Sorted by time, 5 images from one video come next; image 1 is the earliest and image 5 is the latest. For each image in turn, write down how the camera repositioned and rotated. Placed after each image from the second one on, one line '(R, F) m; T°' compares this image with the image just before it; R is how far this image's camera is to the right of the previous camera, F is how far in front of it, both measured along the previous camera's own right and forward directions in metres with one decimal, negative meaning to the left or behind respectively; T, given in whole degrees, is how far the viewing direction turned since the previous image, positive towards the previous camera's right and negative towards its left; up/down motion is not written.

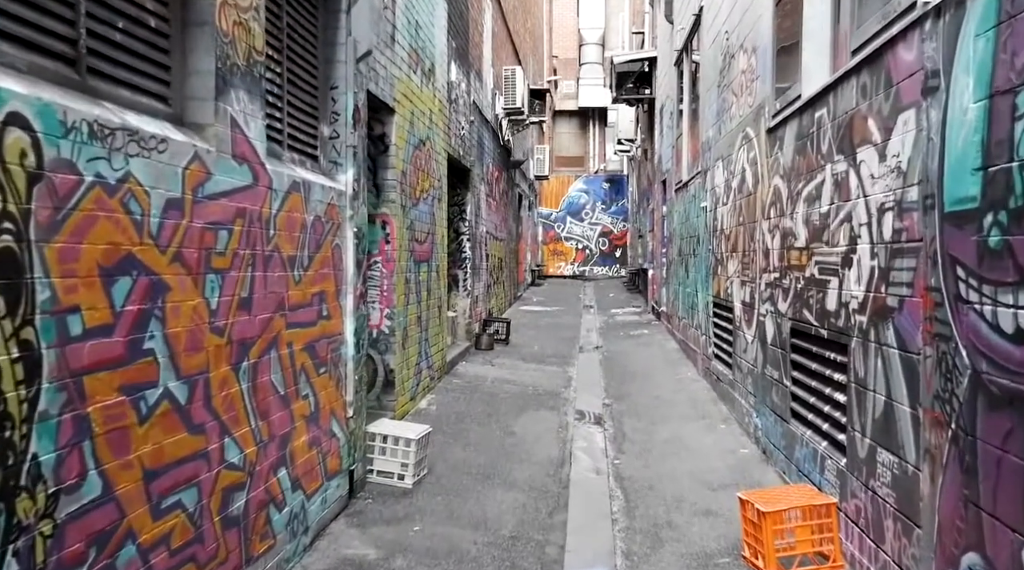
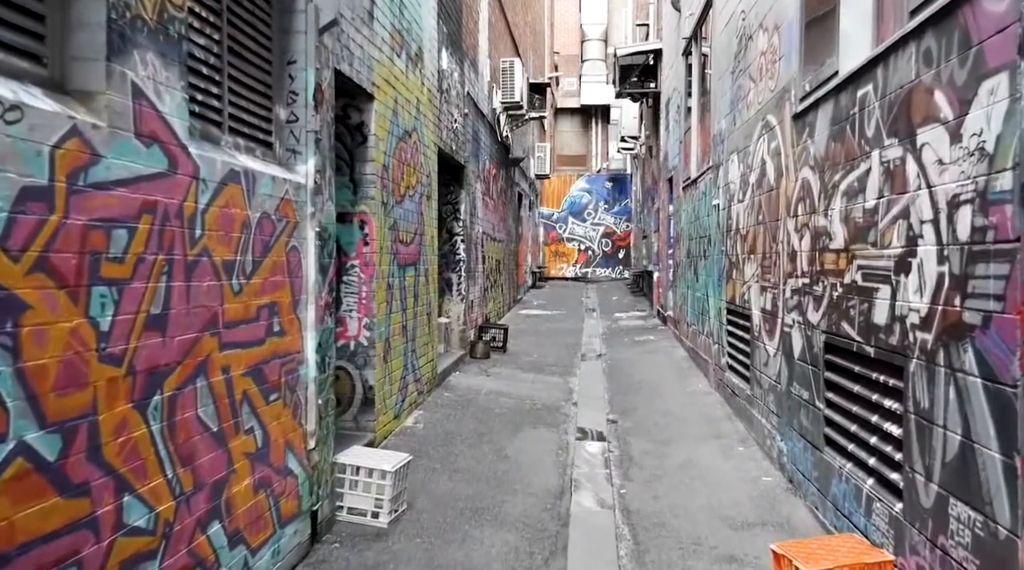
(+0.1, +0.6) m; 0°
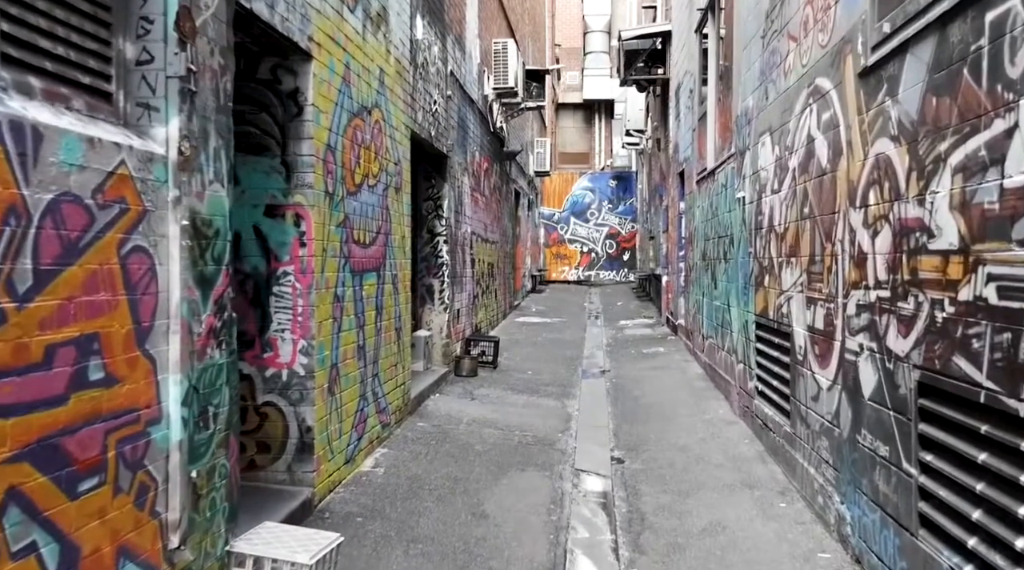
(+0.2, +1.2) m; 0°
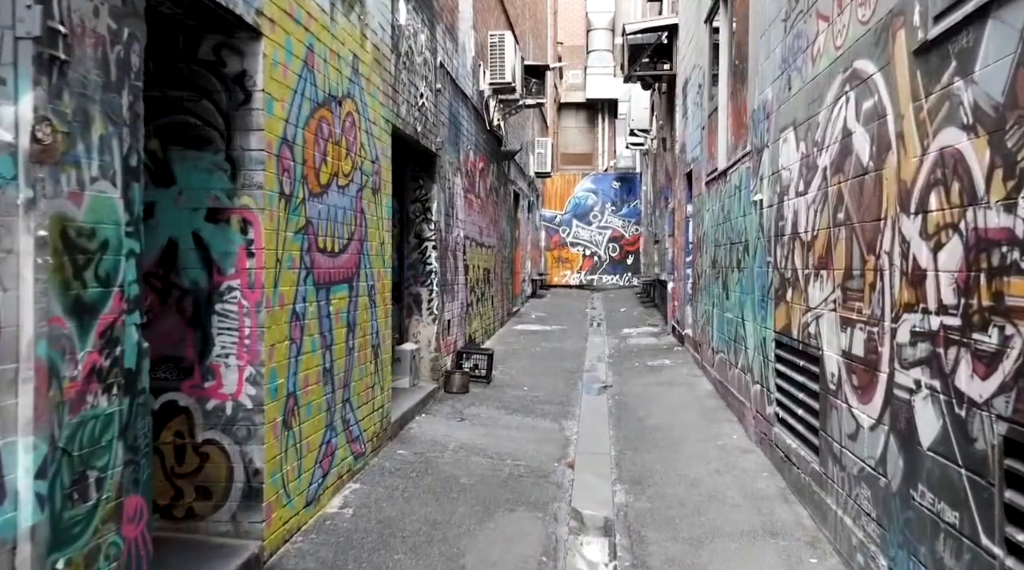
(+0.1, +0.7) m; 0°
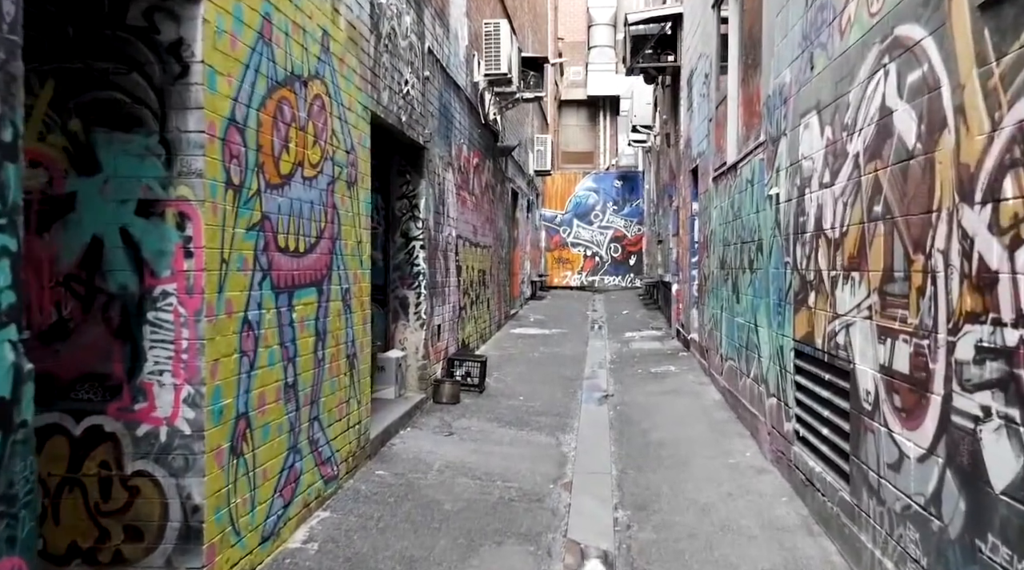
(+0.1, +0.5) m; 0°
